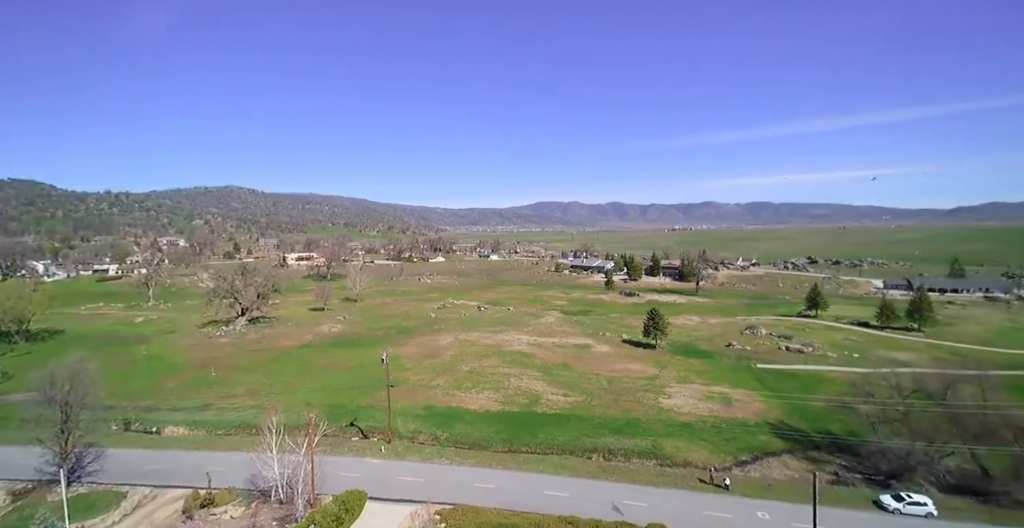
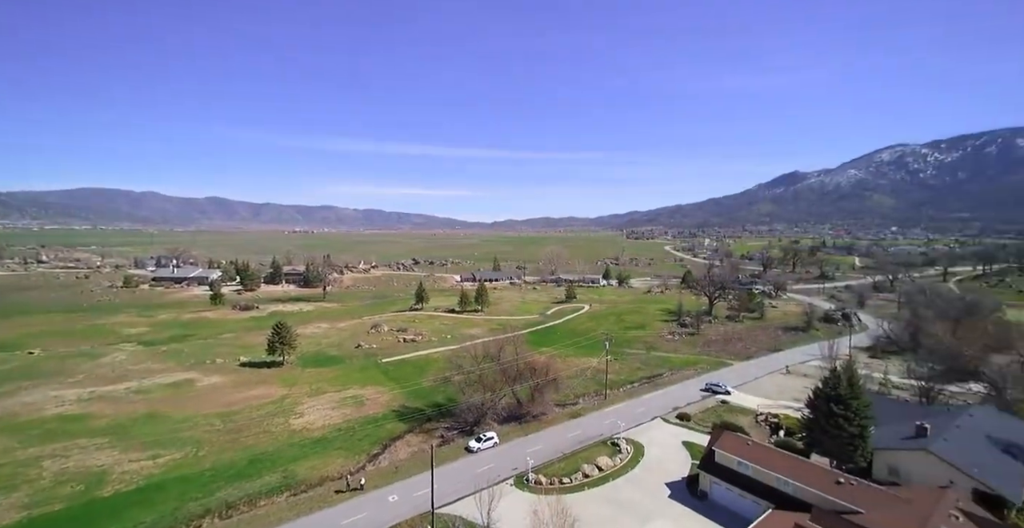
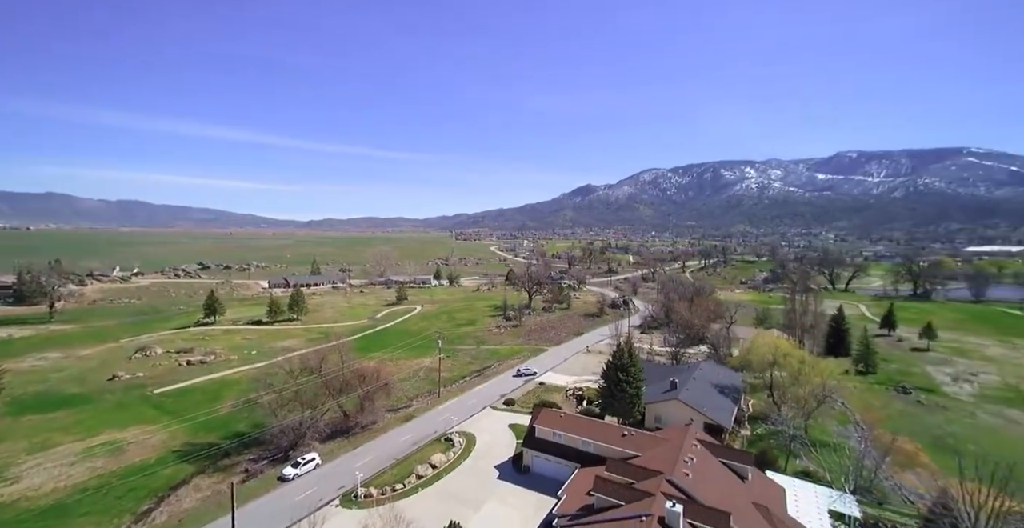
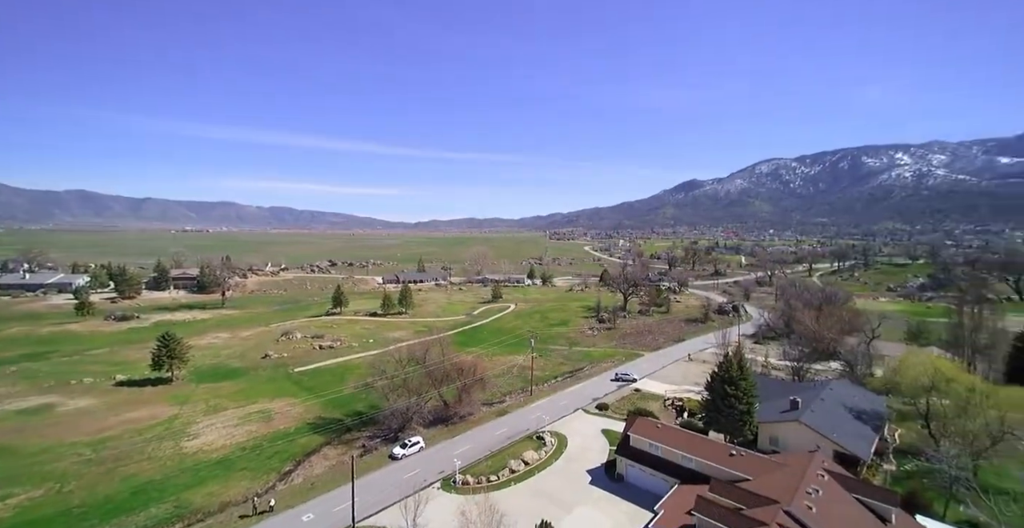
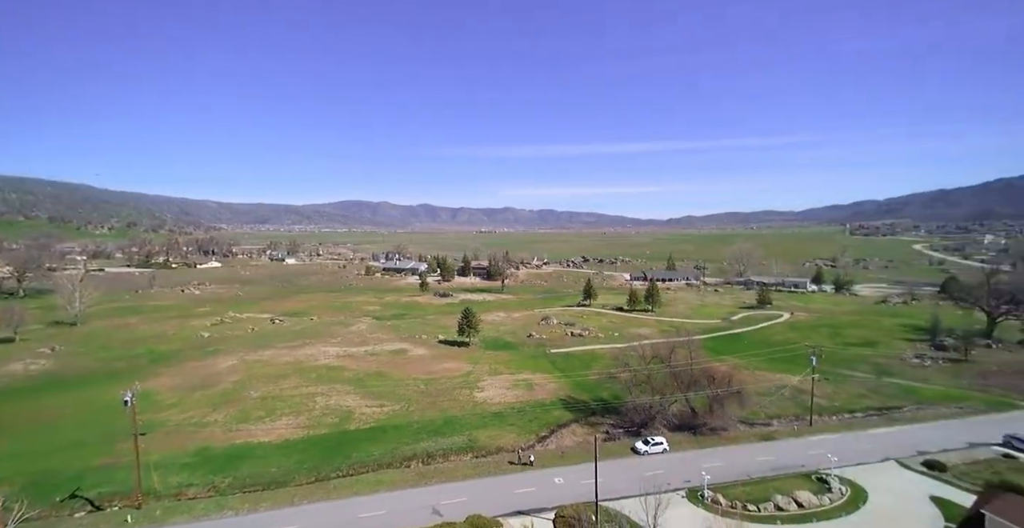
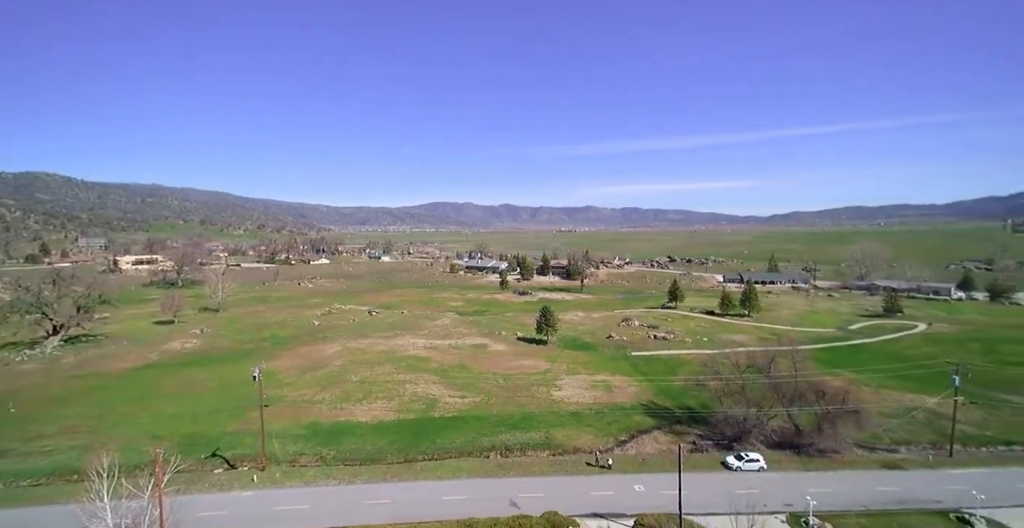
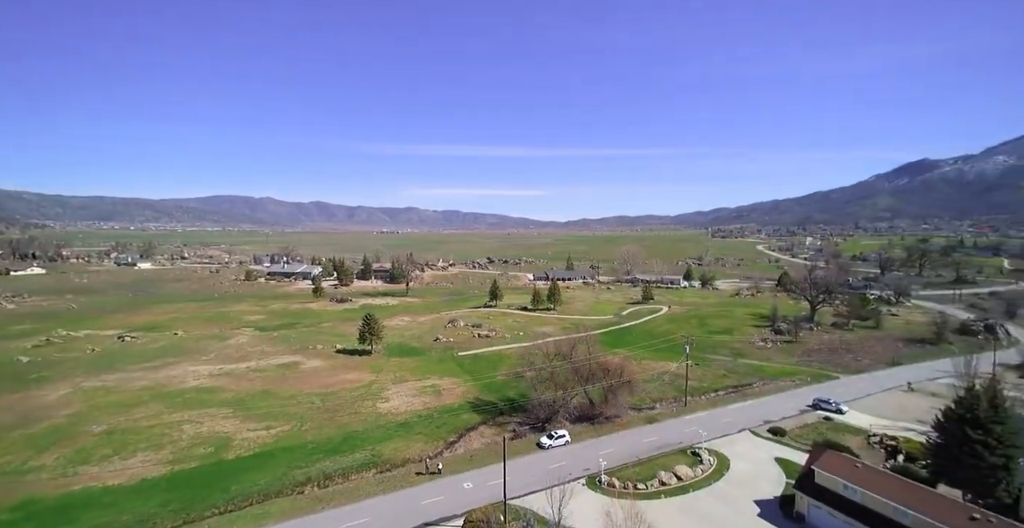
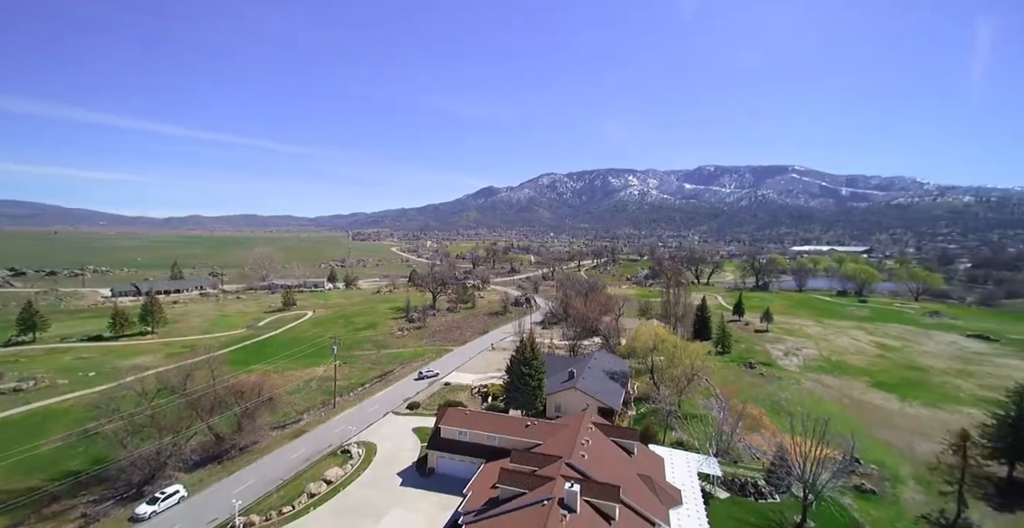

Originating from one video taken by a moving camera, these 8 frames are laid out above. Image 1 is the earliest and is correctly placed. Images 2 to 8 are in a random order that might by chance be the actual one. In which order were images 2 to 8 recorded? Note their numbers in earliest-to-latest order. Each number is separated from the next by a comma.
6, 5, 7, 2, 4, 3, 8
